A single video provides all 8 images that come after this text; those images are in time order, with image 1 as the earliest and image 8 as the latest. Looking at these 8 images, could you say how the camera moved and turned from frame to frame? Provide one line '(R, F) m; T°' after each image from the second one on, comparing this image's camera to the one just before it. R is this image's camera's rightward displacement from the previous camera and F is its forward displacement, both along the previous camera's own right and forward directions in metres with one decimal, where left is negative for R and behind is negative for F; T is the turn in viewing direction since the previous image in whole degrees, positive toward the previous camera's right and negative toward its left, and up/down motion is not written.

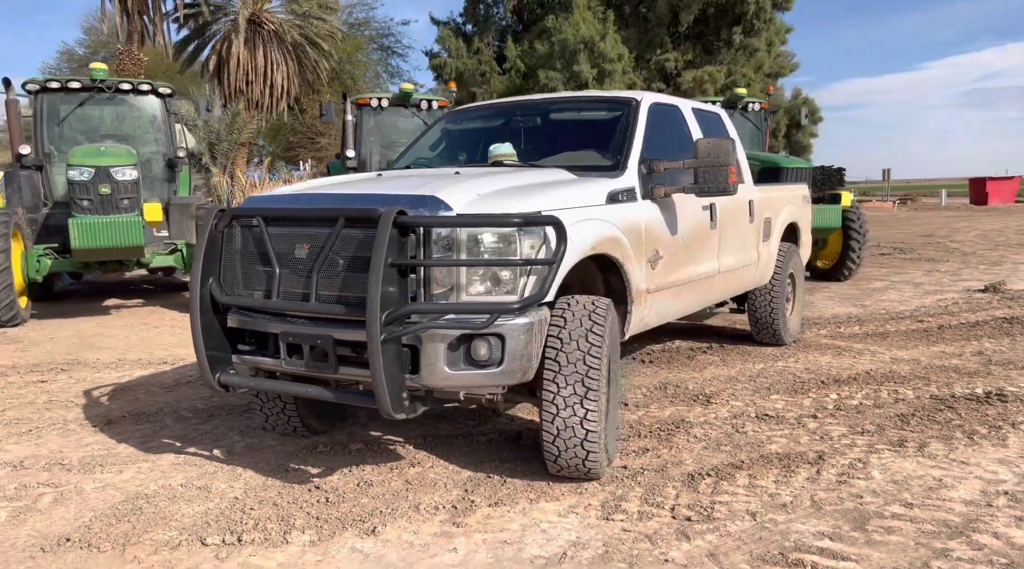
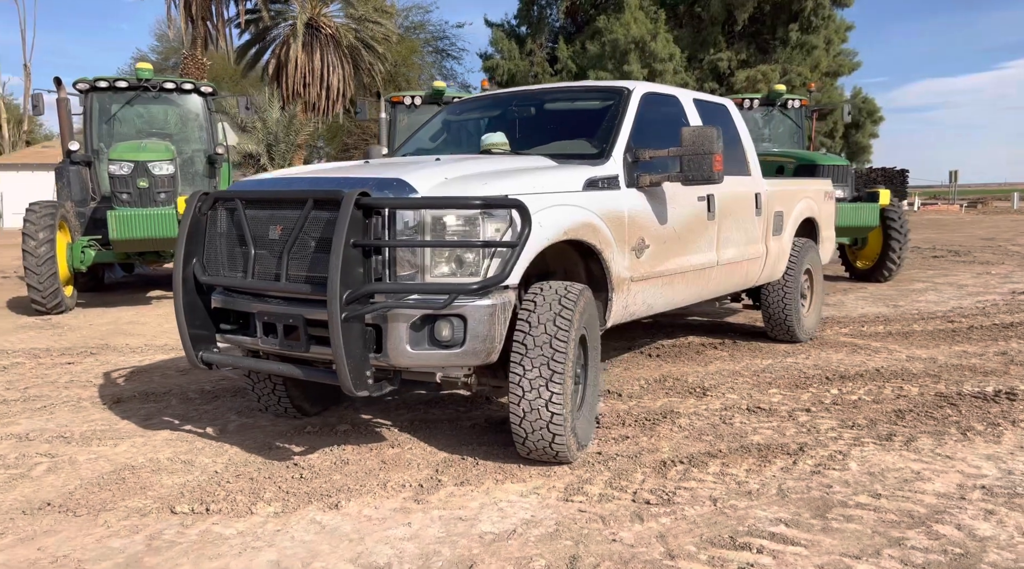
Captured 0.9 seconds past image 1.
(+0.4, 0.0) m; -4°
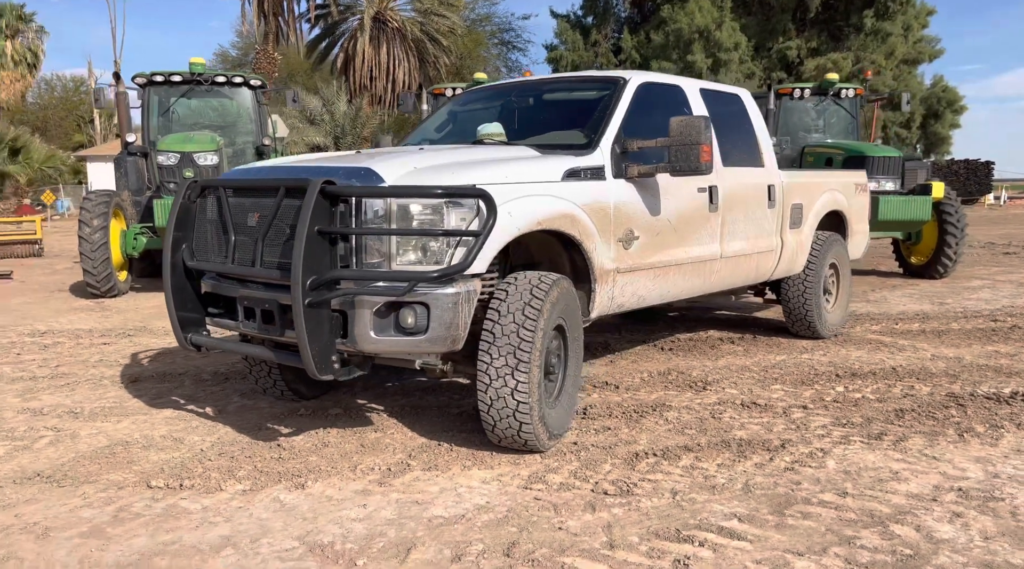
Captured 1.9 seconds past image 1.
(+0.5, 0.0) m; -5°
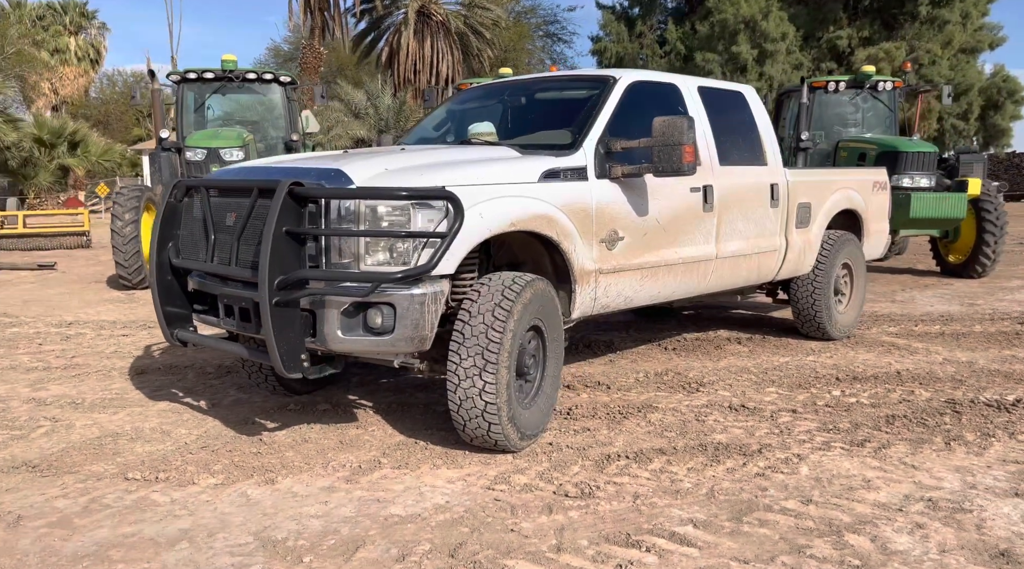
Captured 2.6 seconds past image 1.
(+0.4, 0.0) m; -3°
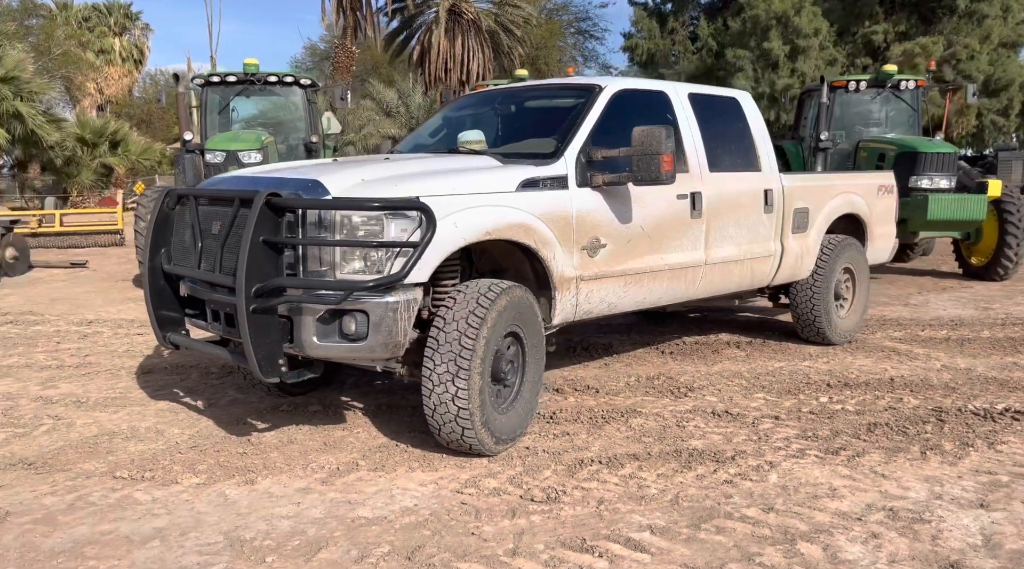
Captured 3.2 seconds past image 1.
(+0.3, -0.1) m; -2°
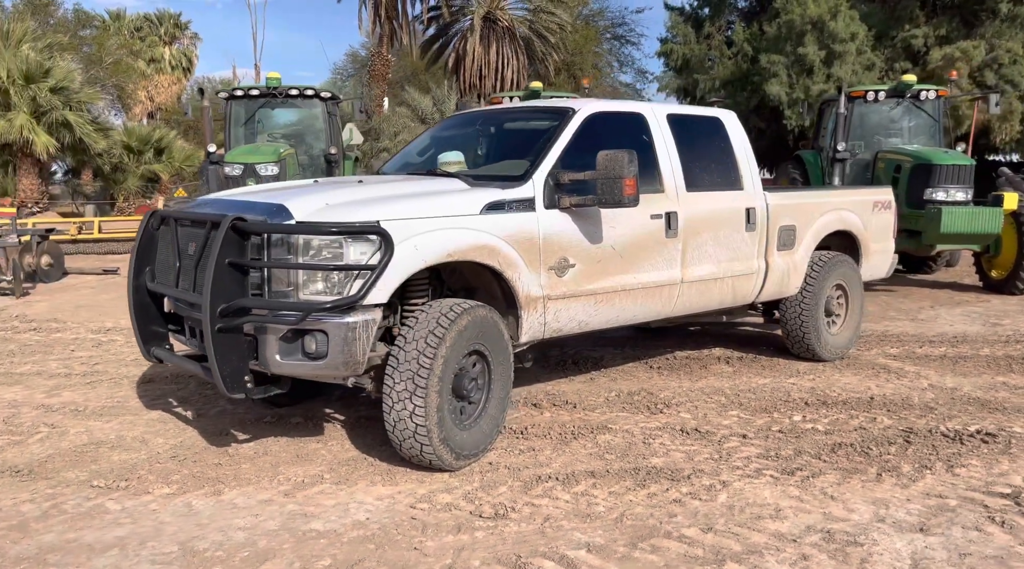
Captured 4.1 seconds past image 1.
(+0.4, -0.1) m; -3°
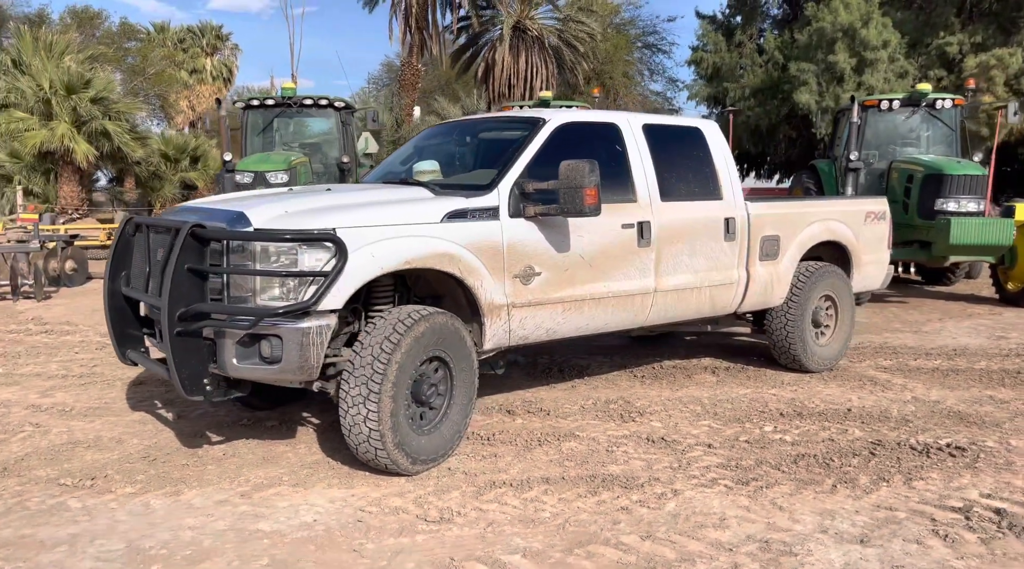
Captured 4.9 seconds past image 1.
(+0.4, -0.1) m; -2°
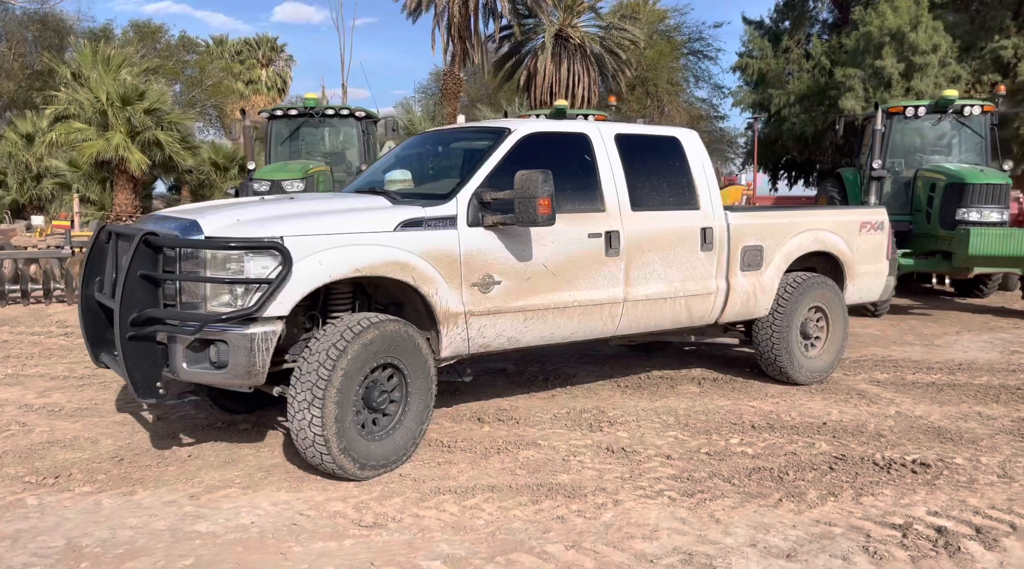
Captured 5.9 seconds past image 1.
(+0.6, 0.0) m; -4°
